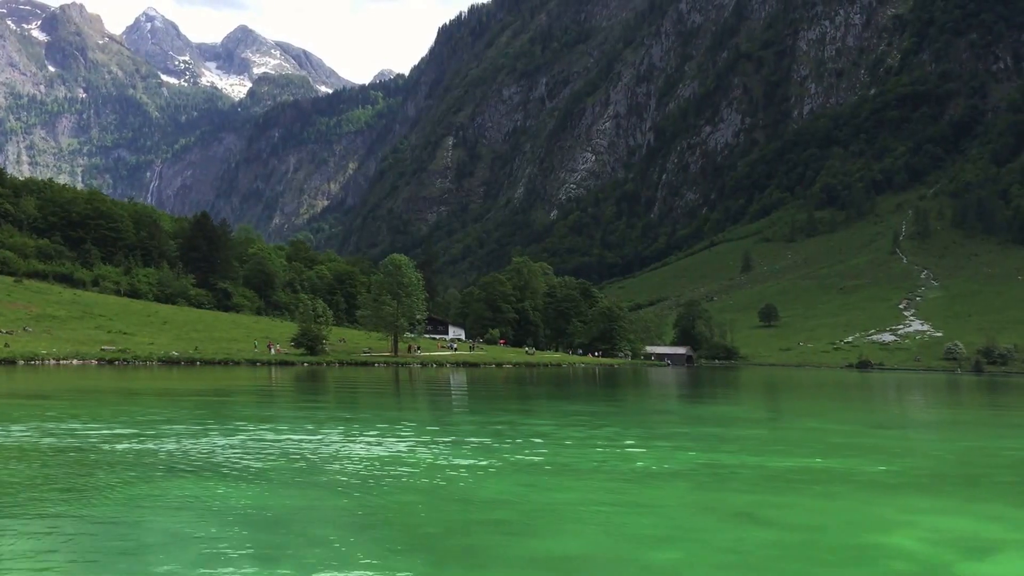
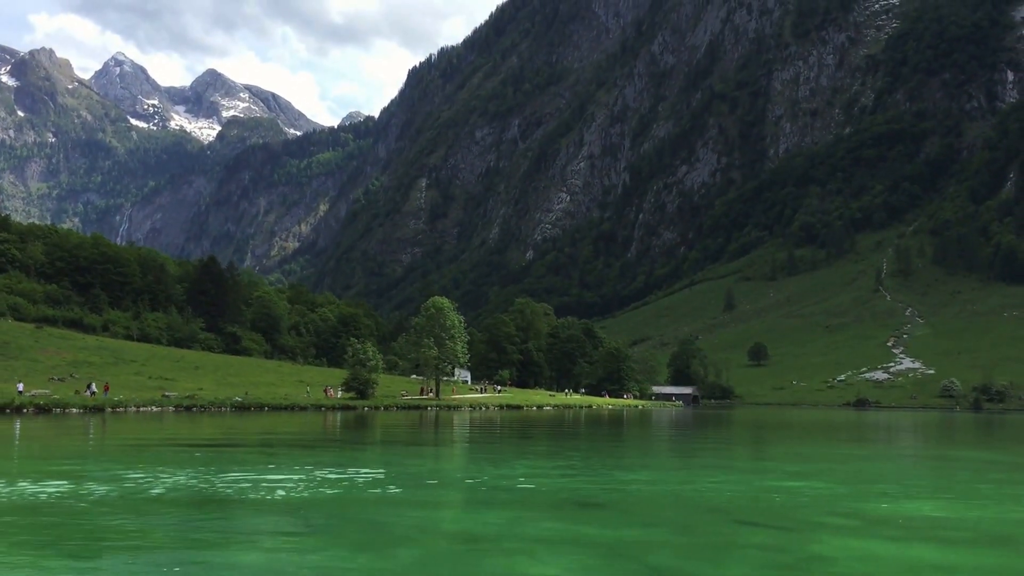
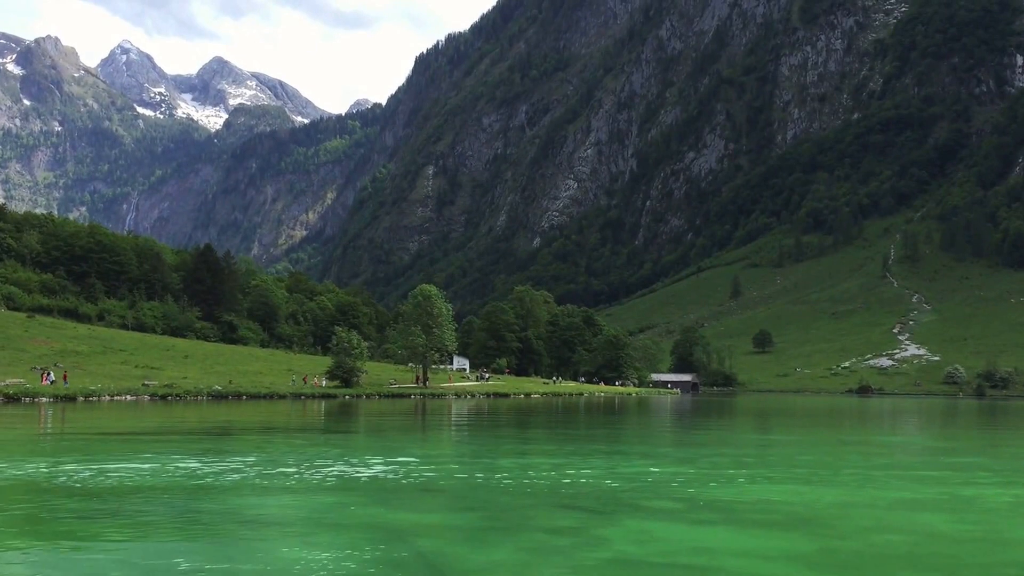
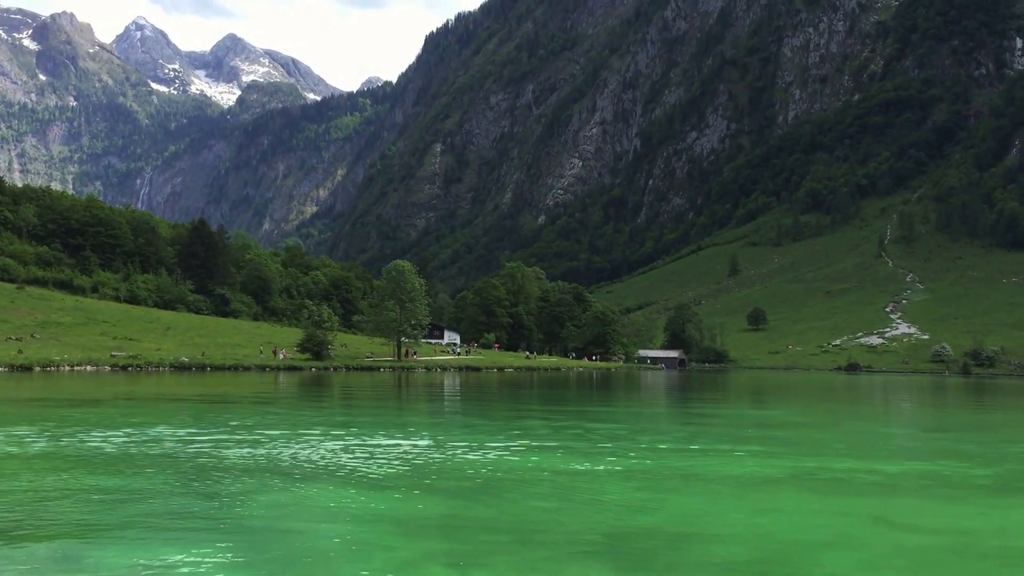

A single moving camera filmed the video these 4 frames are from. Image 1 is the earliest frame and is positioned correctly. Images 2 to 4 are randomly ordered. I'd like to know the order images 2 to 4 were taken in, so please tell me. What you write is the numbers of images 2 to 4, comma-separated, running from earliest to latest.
4, 3, 2
